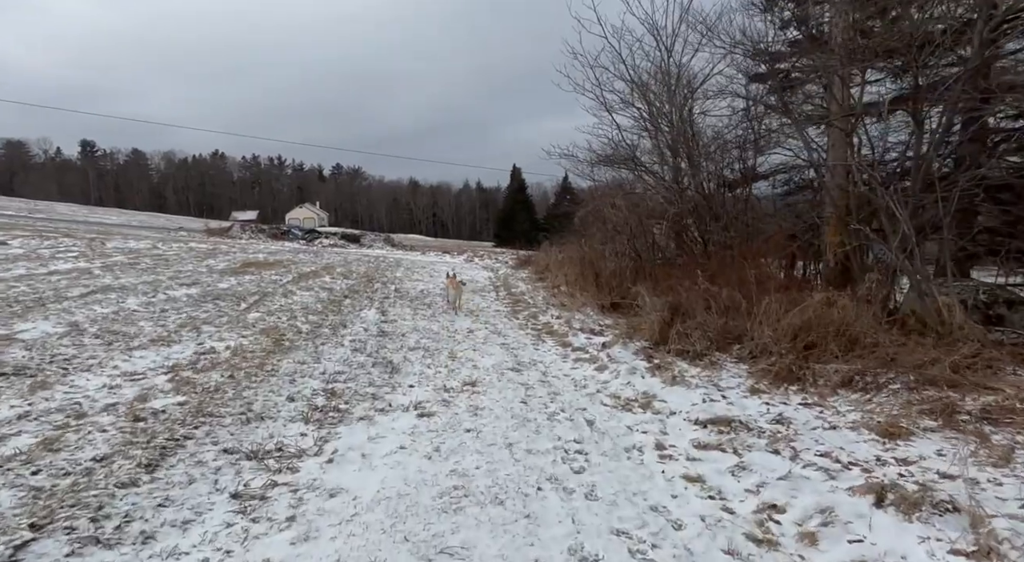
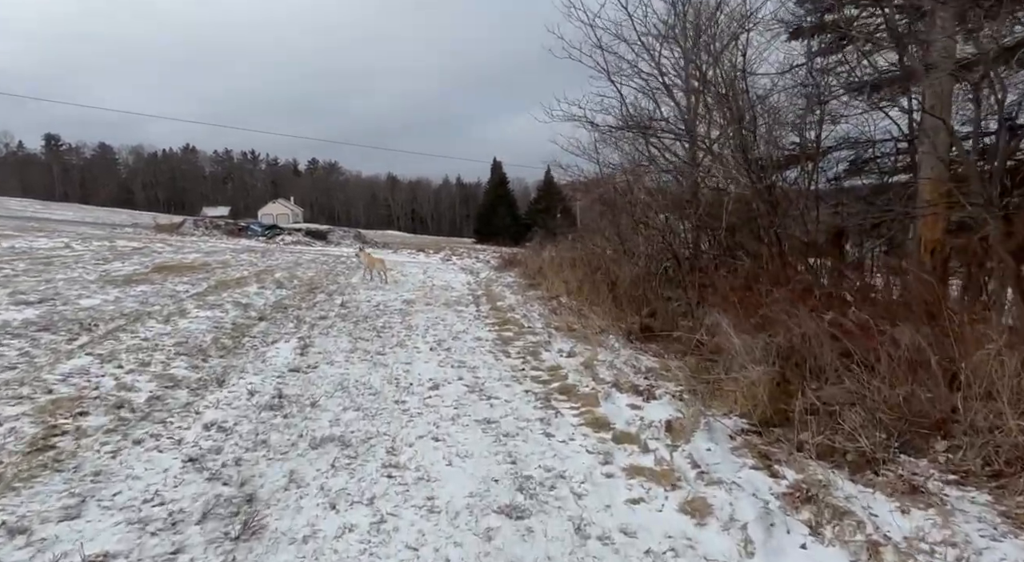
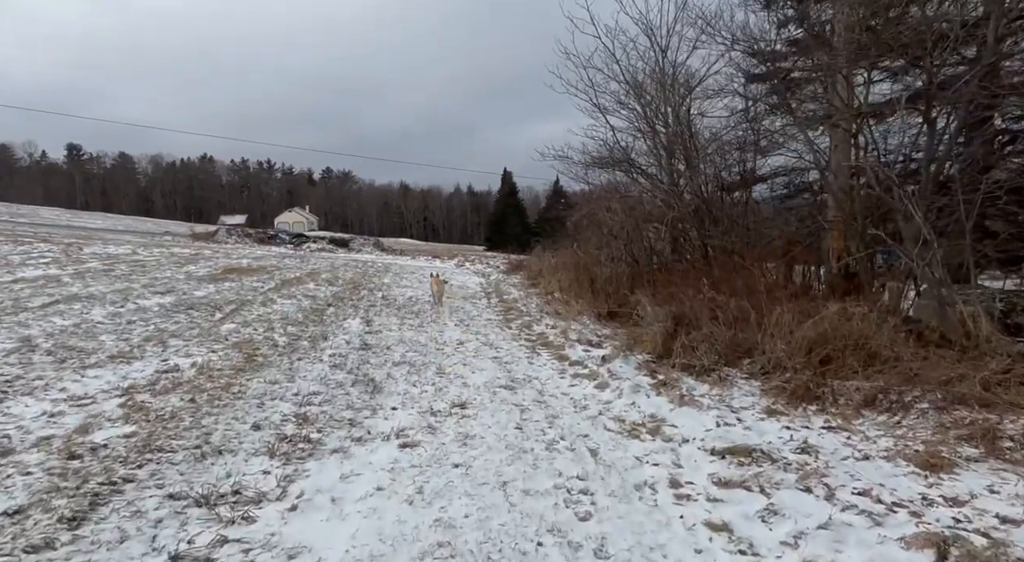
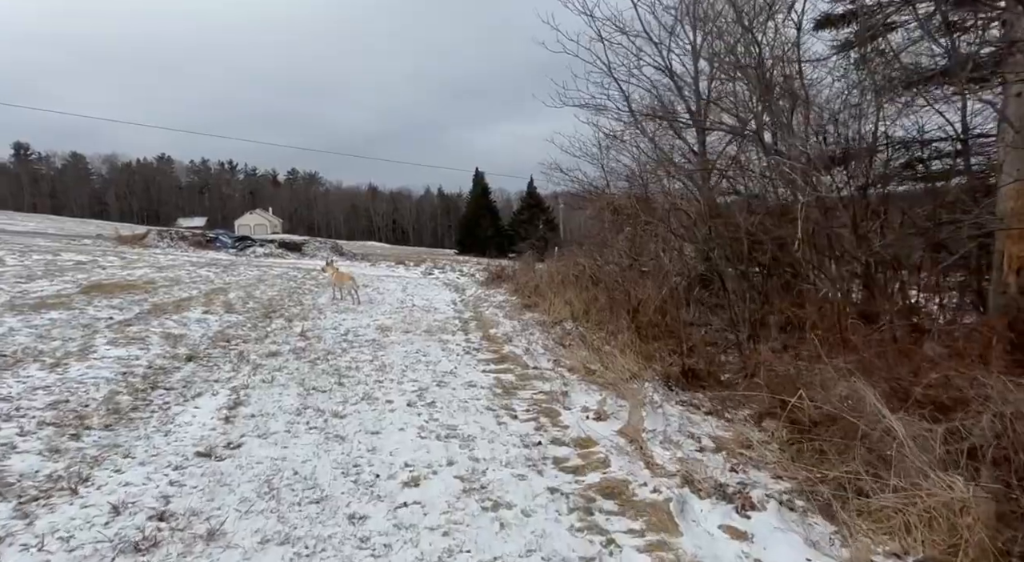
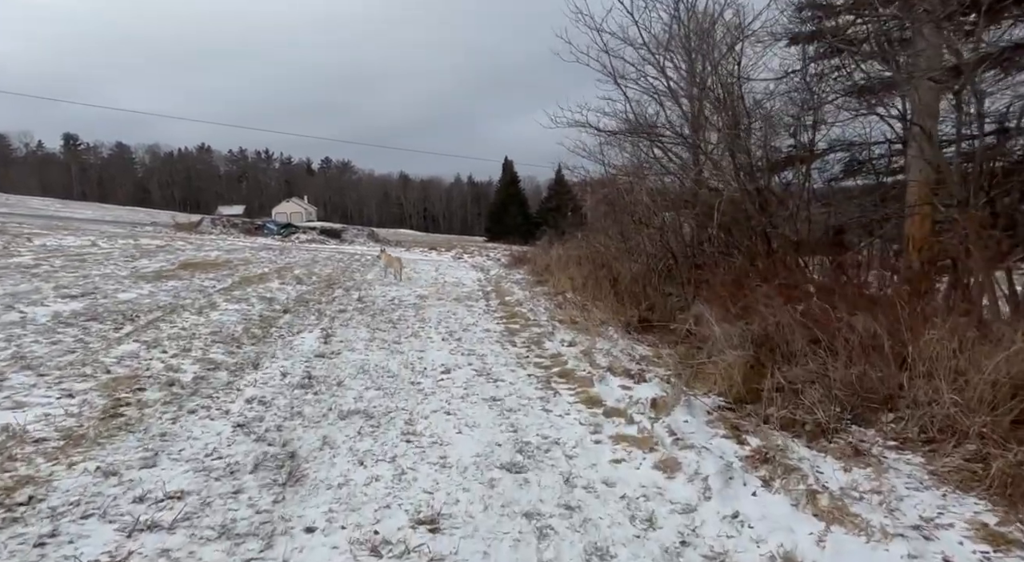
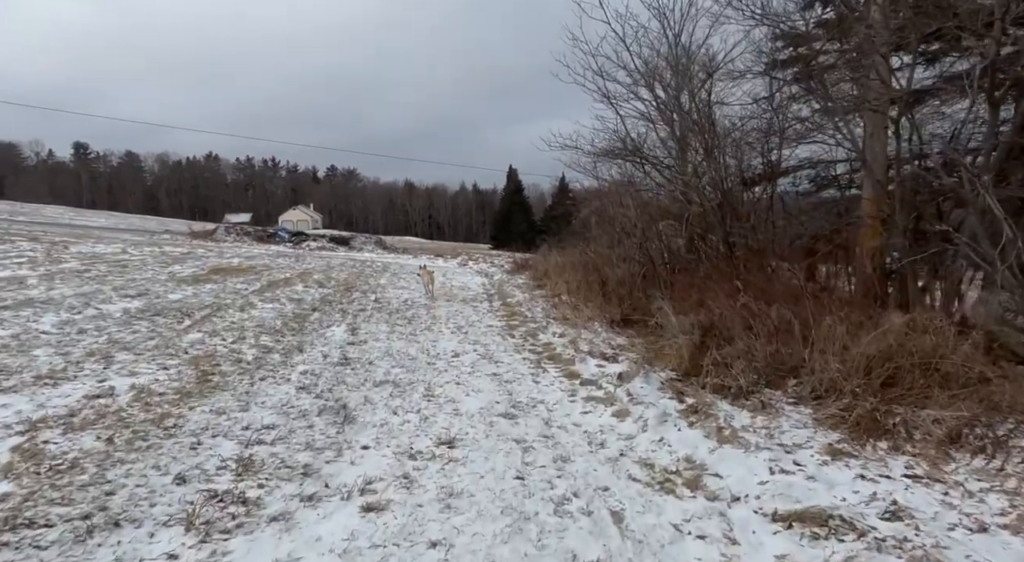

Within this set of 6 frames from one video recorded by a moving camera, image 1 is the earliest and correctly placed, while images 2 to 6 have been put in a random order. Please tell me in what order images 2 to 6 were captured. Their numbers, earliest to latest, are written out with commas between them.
3, 6, 5, 2, 4
